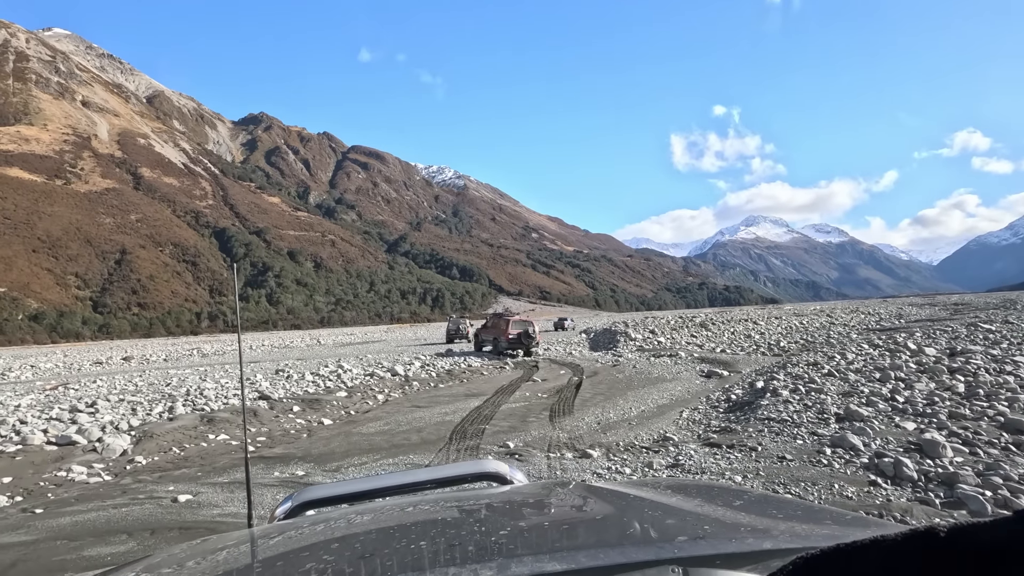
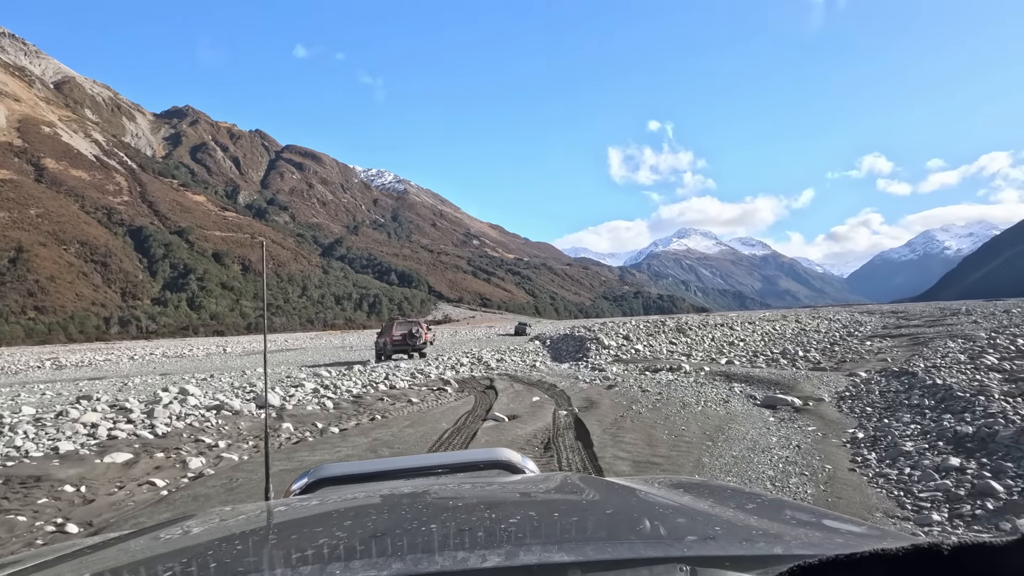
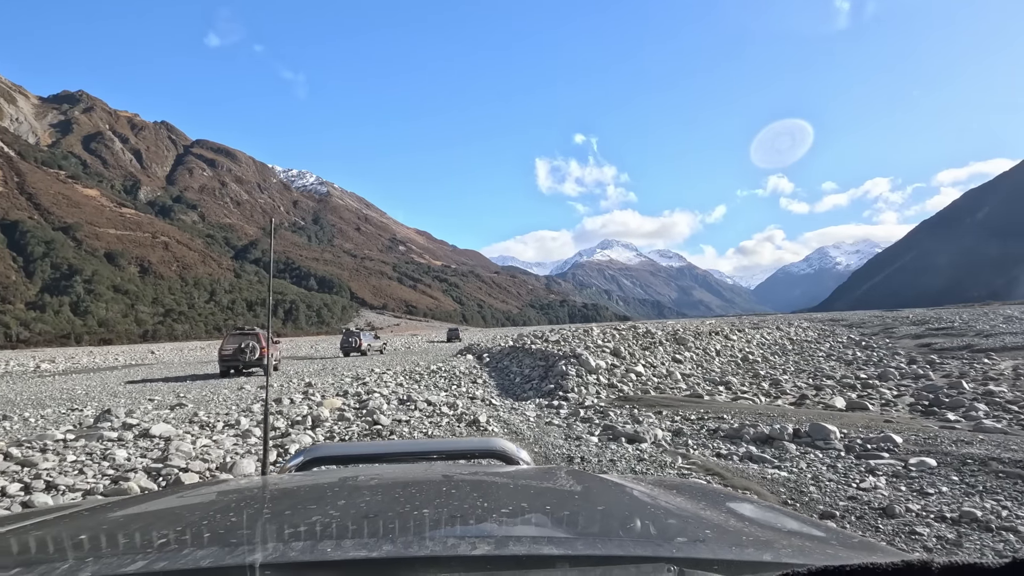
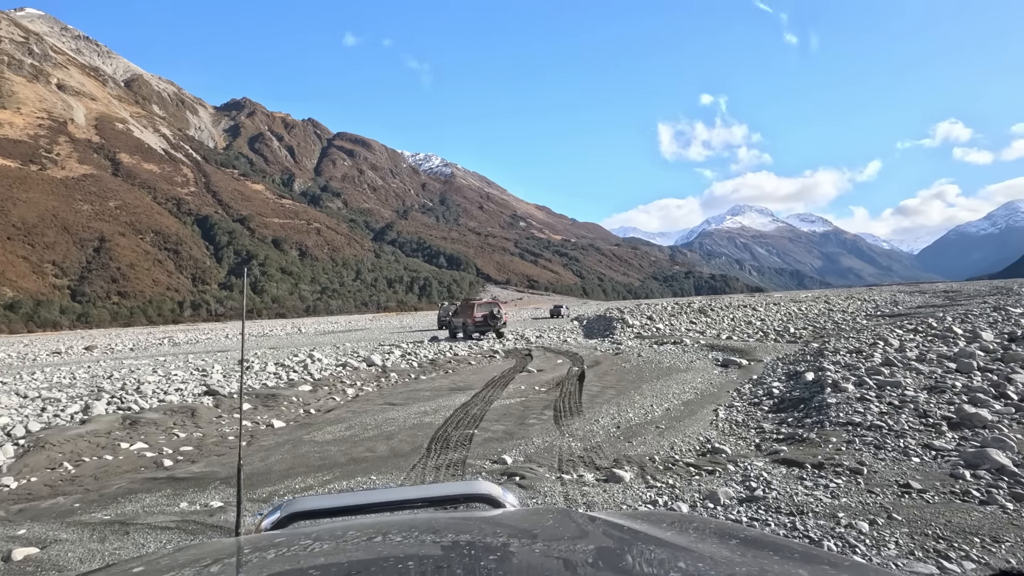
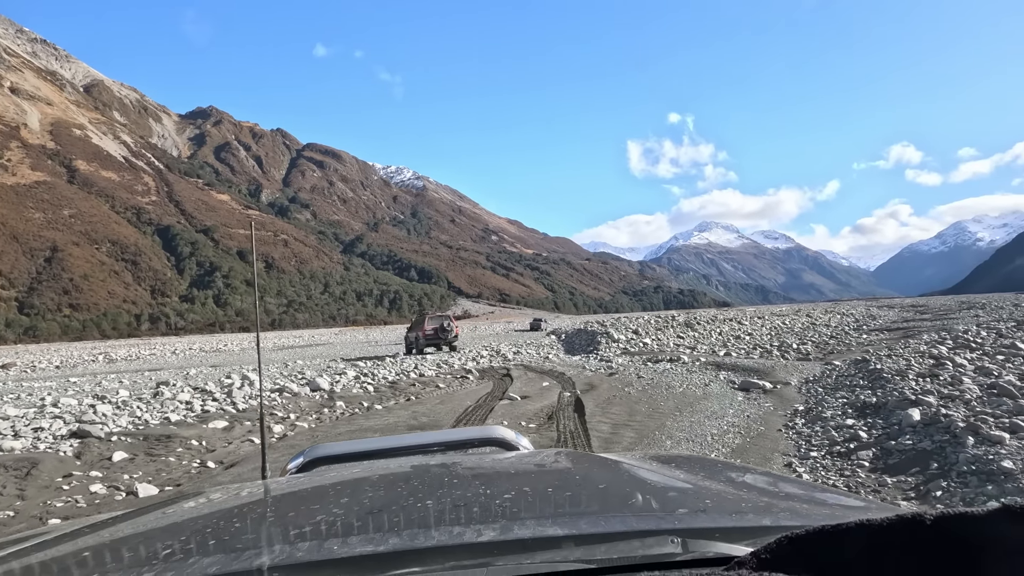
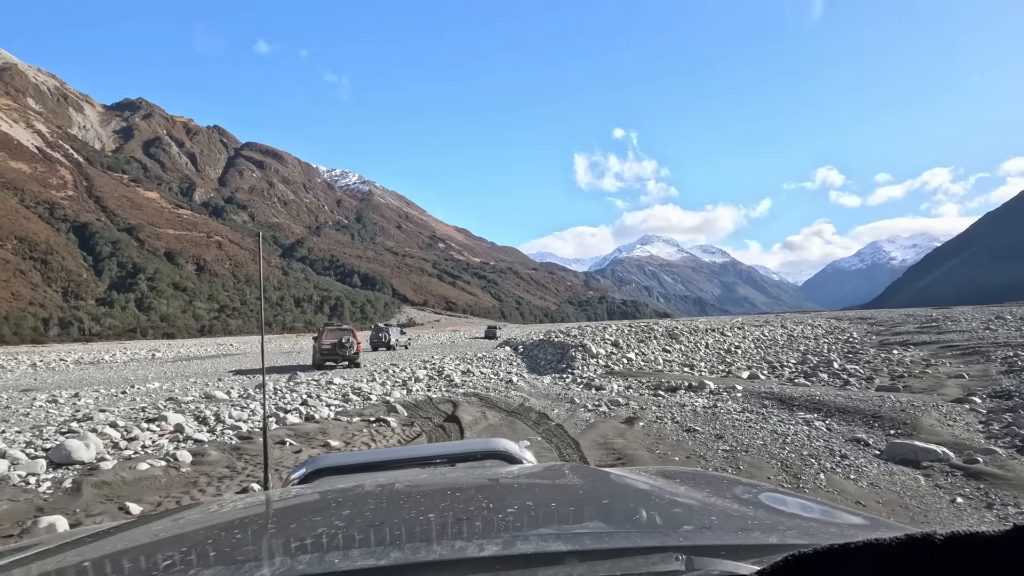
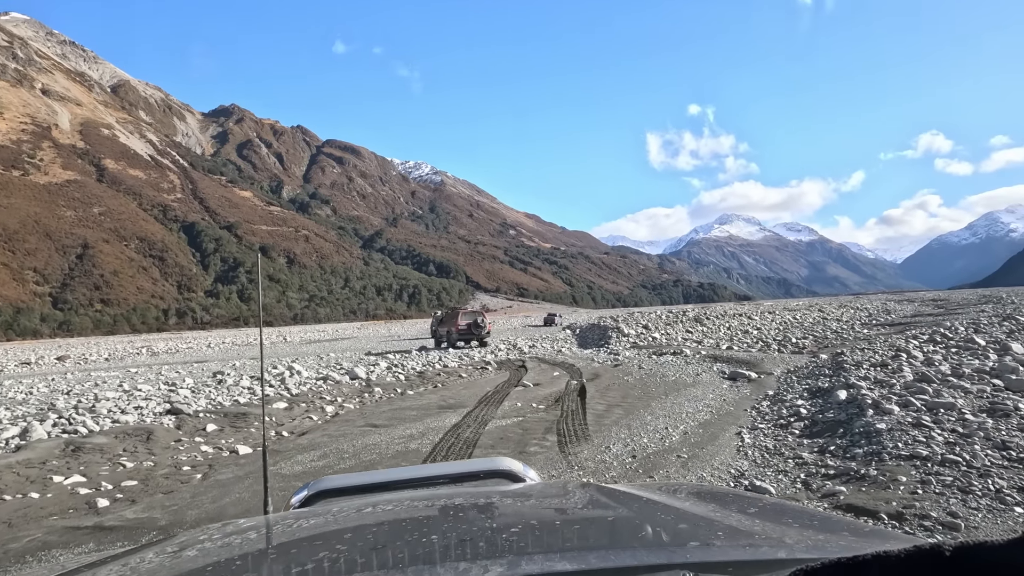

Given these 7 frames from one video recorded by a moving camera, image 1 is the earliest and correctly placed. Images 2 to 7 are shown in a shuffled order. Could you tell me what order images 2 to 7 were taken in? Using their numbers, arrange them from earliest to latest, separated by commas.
4, 7, 5, 2, 6, 3
